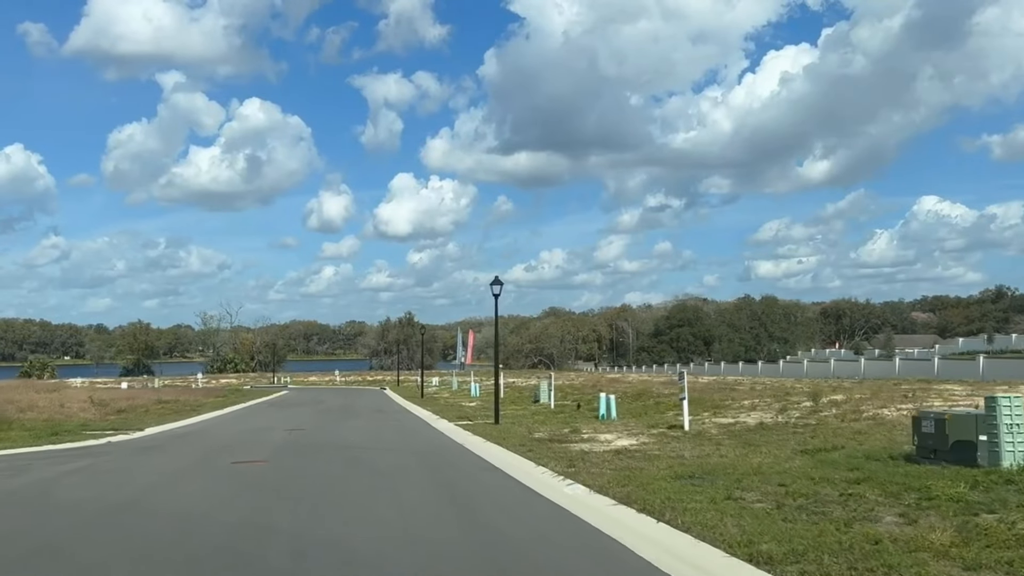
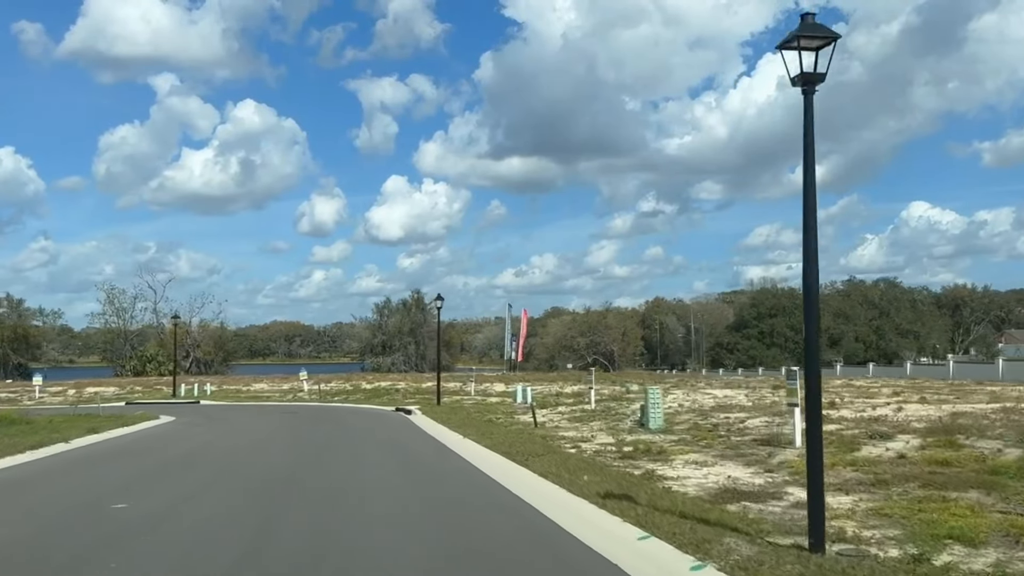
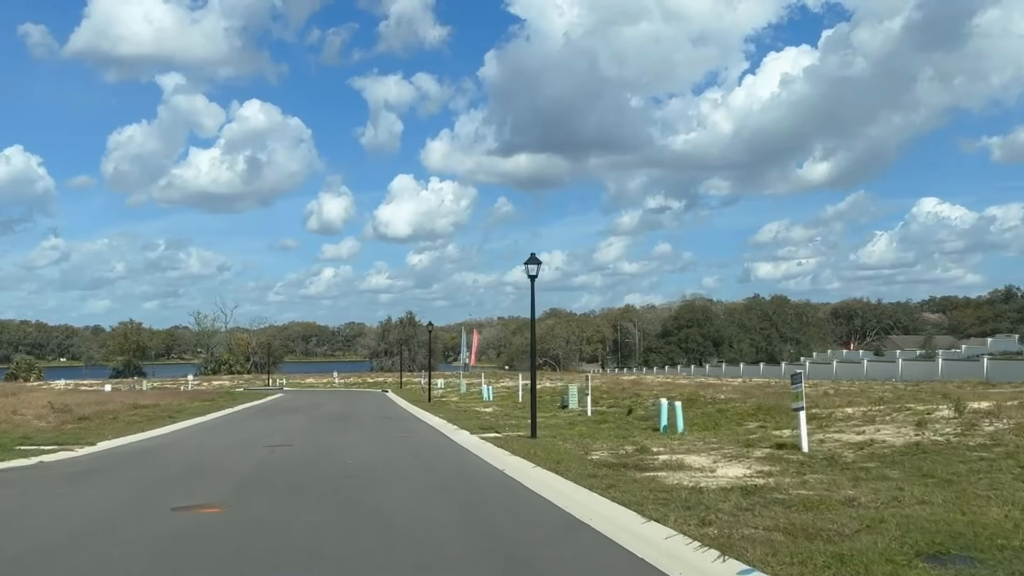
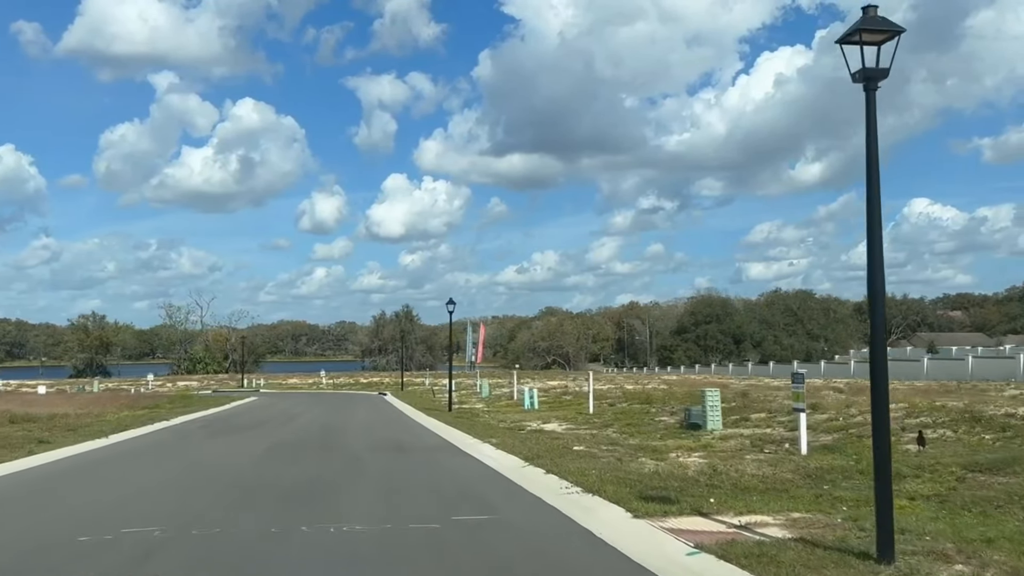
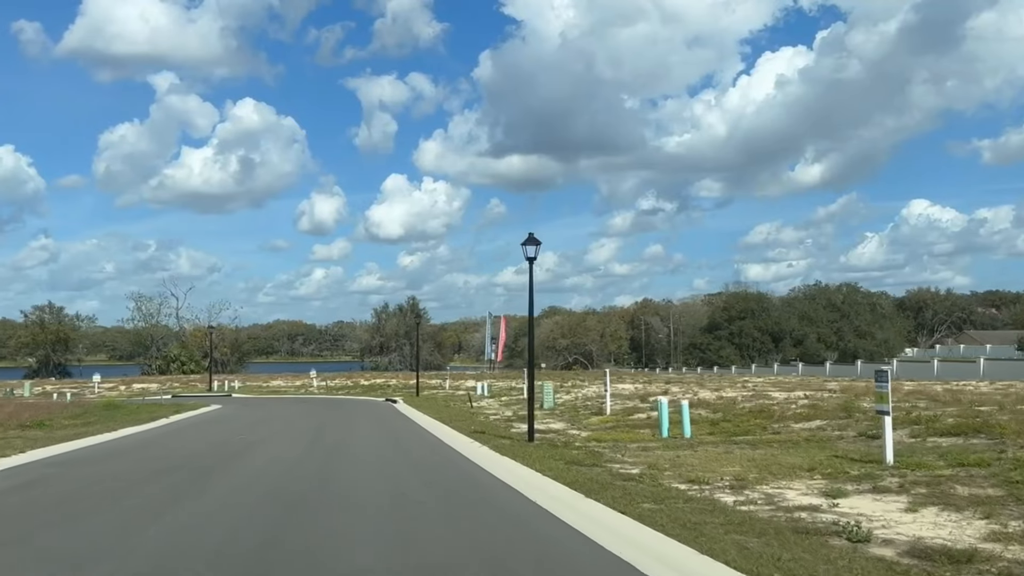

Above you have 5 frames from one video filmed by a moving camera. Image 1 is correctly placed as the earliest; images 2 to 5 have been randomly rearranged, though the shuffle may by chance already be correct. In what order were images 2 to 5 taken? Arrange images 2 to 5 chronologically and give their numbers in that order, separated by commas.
3, 4, 5, 2
